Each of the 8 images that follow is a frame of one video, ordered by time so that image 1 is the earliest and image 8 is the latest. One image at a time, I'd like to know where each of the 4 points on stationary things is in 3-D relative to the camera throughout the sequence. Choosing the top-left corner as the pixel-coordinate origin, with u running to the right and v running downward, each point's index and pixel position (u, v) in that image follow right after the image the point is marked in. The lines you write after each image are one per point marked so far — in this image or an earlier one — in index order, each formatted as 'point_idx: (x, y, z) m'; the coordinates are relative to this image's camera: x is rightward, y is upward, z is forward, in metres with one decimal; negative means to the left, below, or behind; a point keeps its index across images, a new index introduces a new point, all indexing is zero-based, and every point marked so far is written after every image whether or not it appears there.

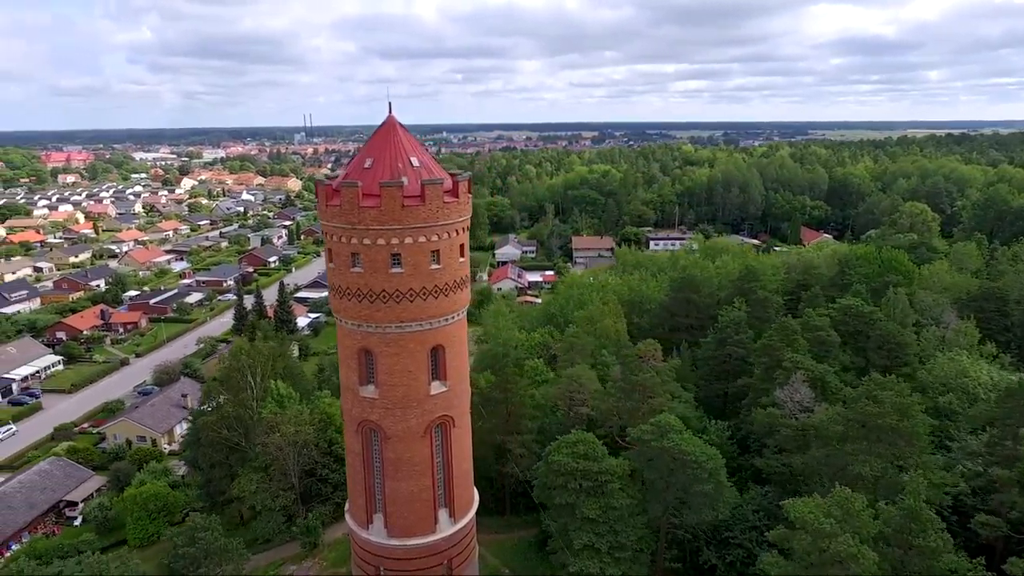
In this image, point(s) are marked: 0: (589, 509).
0: (+2.4, -6.8, +18.8) m
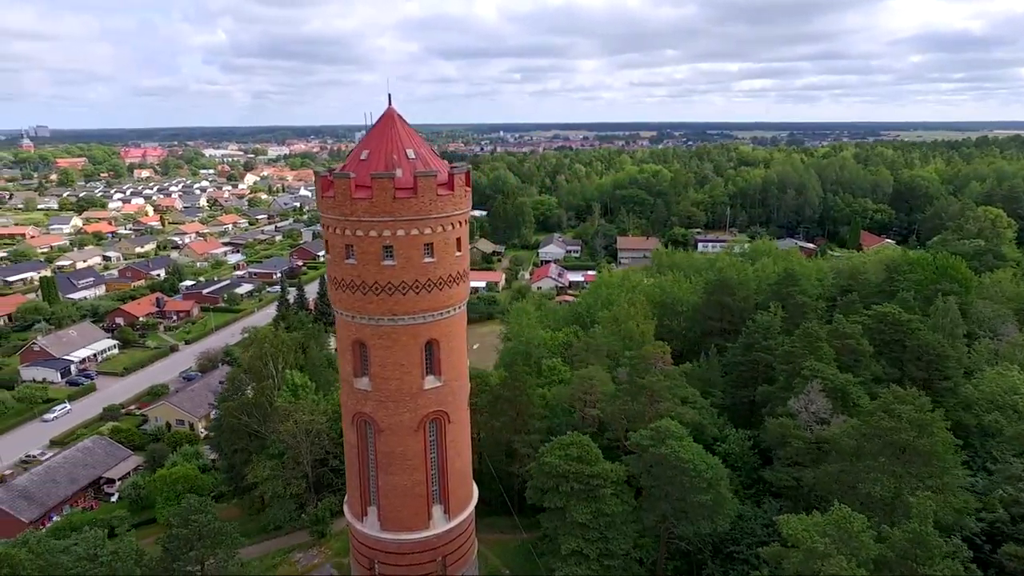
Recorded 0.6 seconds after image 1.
0: (+2.0, -6.7, +18.2) m
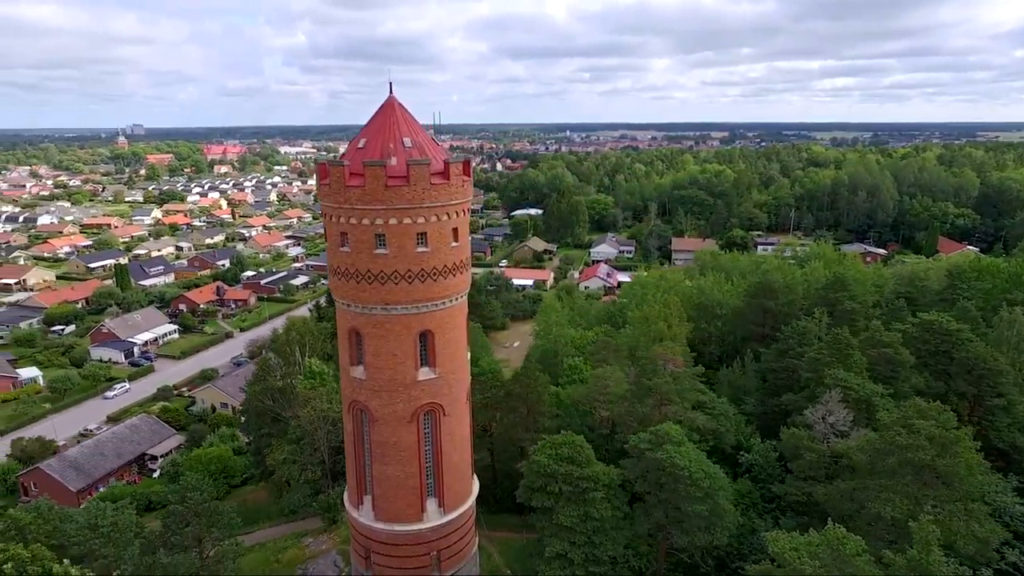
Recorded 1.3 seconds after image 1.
0: (+1.5, -6.5, +17.6) m
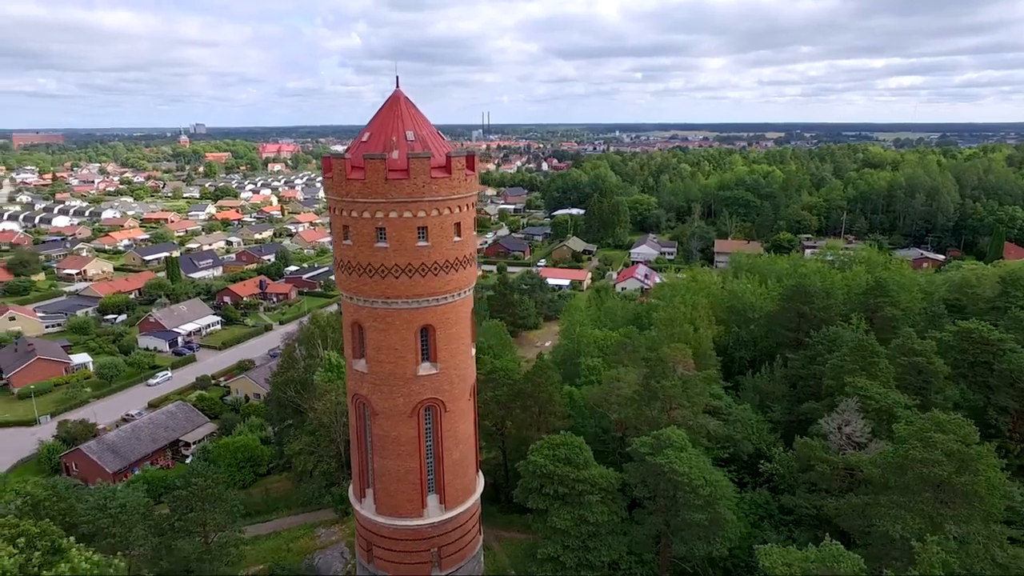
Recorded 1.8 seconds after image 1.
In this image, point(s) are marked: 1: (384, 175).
0: (+1.3, -6.4, +17.2) m
1: (-3.7, +3.2, +17.6) m
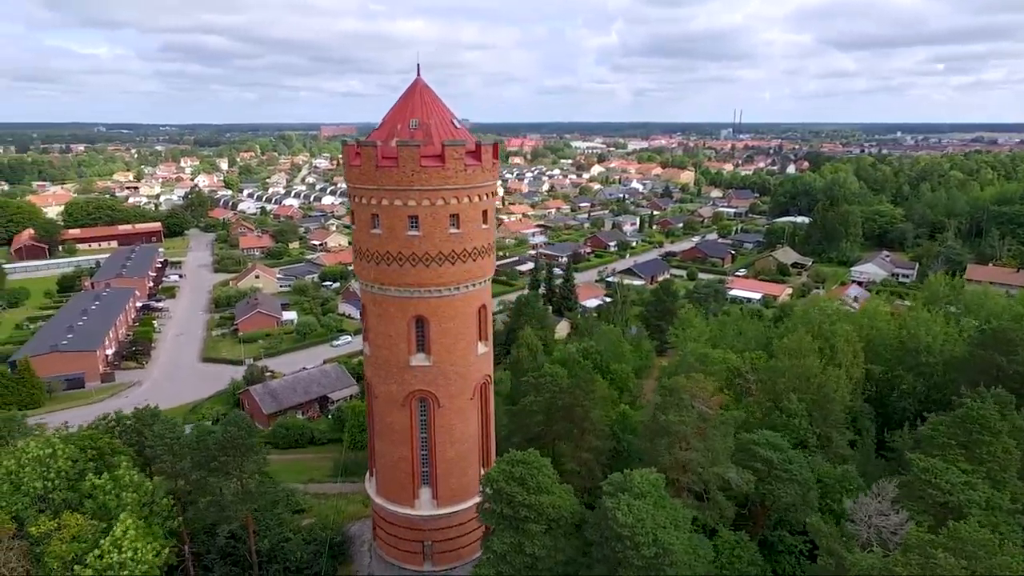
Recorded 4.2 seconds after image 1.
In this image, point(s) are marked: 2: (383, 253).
0: (-0.4, -6.5, +15.7) m
1: (-3.9, +3.6, +17.7) m
2: (-3.8, +1.1, +18.5) m
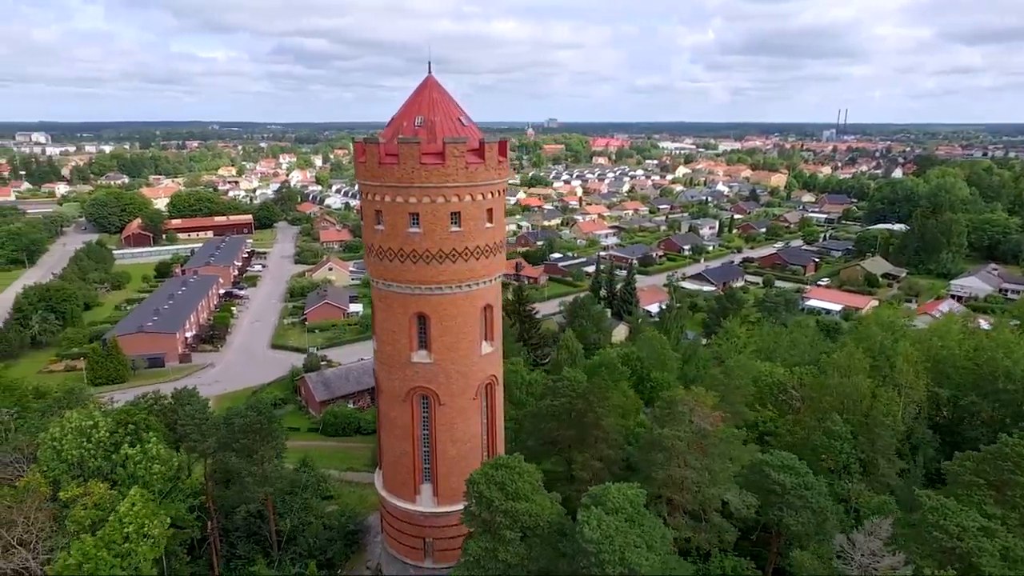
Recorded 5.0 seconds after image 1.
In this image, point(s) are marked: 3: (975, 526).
0: (-1.0, -6.5, +15.5) m
1: (-3.9, +3.7, +17.9) m
2: (-3.8, +1.2, +18.7) m
3: (+11.9, -6.1, +15.8) m
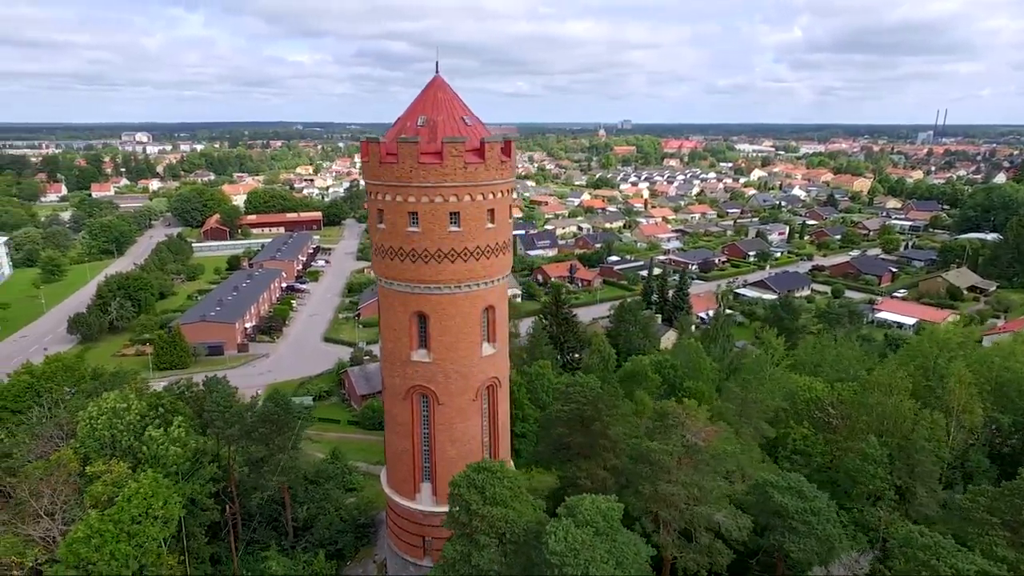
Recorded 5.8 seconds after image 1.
0: (-1.6, -6.5, +15.4) m
1: (-3.9, +3.8, +18.1) m
2: (-3.8, +1.2, +18.8) m
3: (+11.3, -6.5, +14.3) m
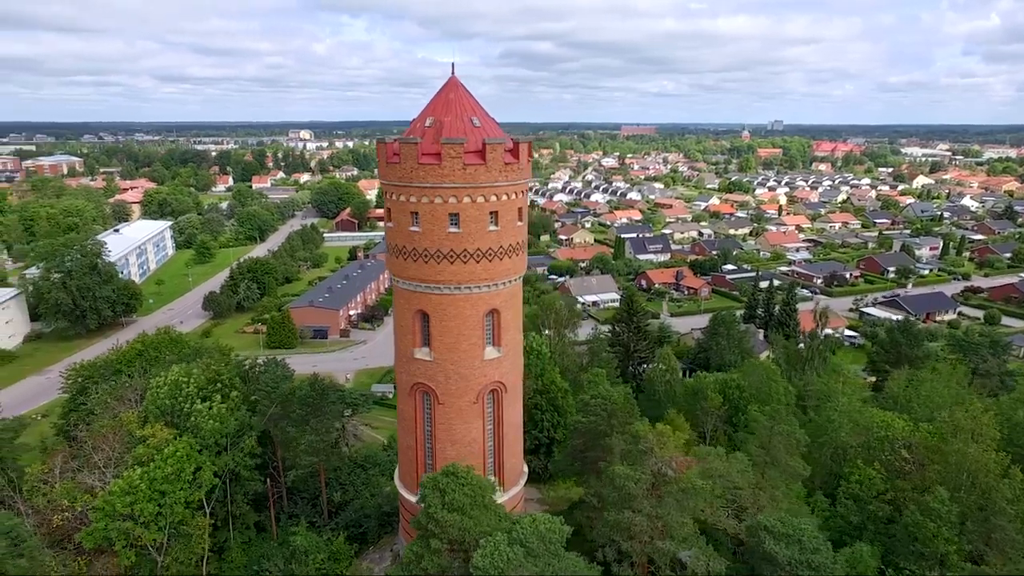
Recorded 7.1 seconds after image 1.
0: (-2.7, -6.5, +15.5) m
1: (-3.8, +3.9, +18.5) m
2: (-3.7, +1.3, +19.2) m
3: (+9.7, -7.2, +11.7) m
